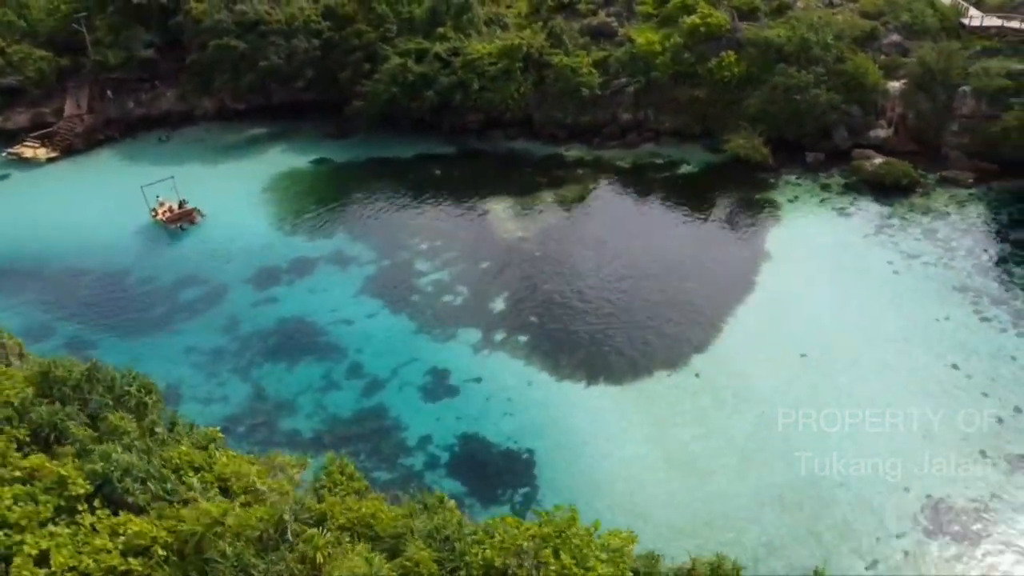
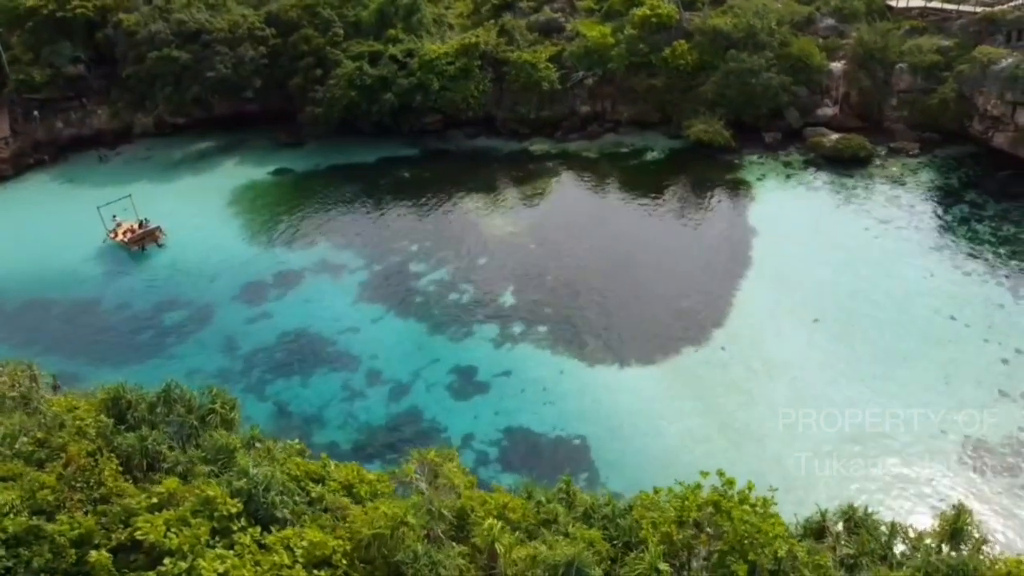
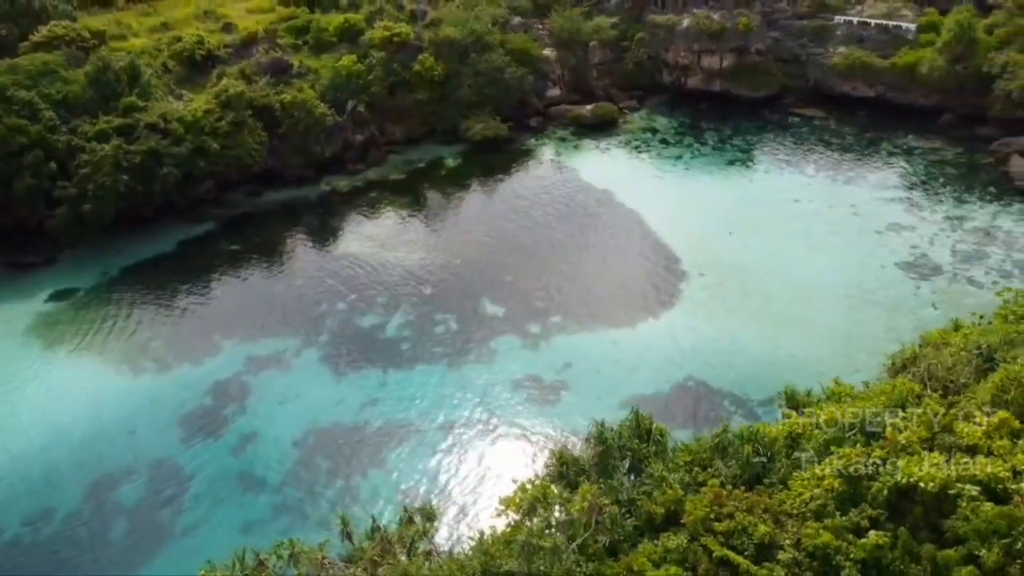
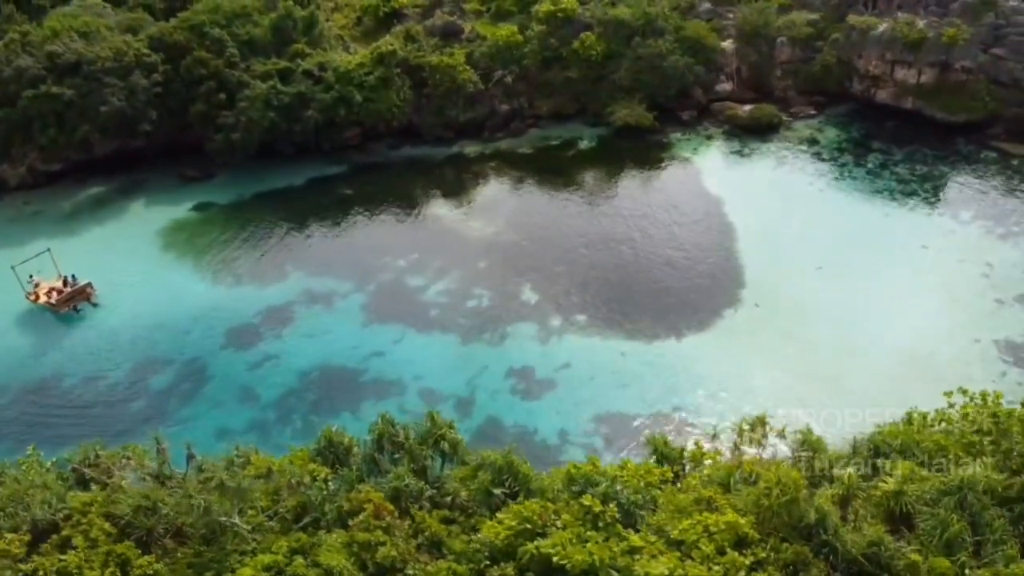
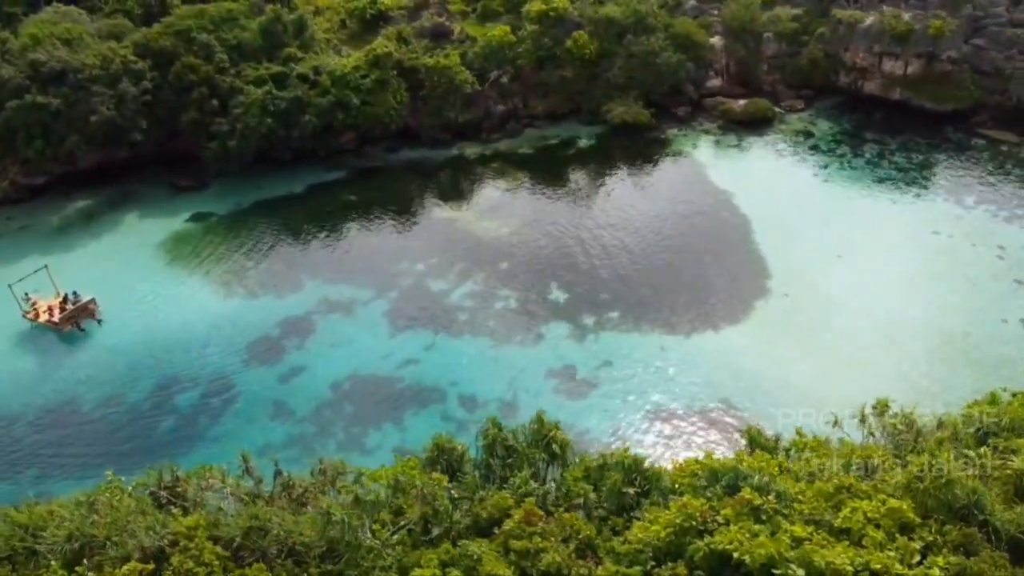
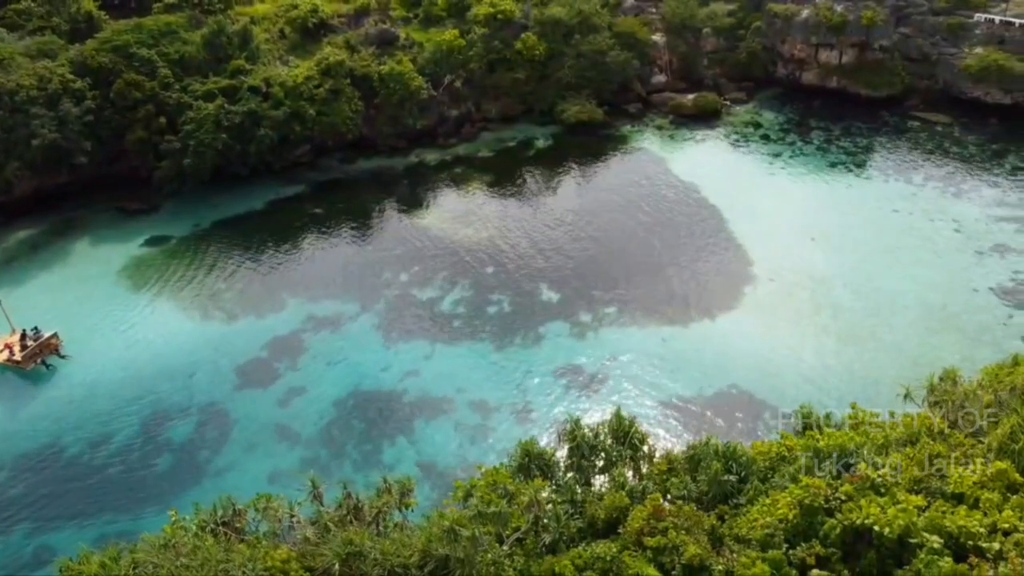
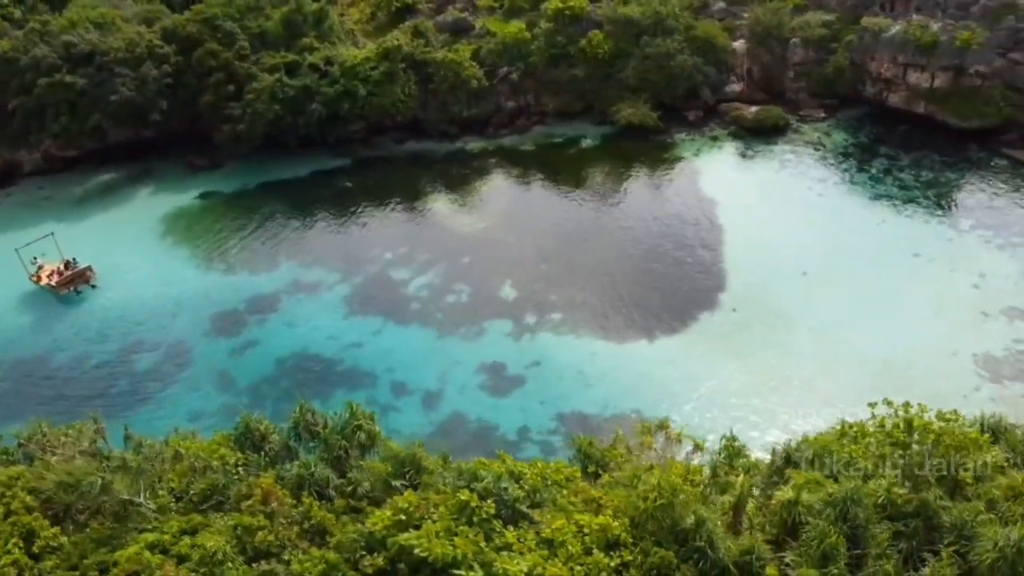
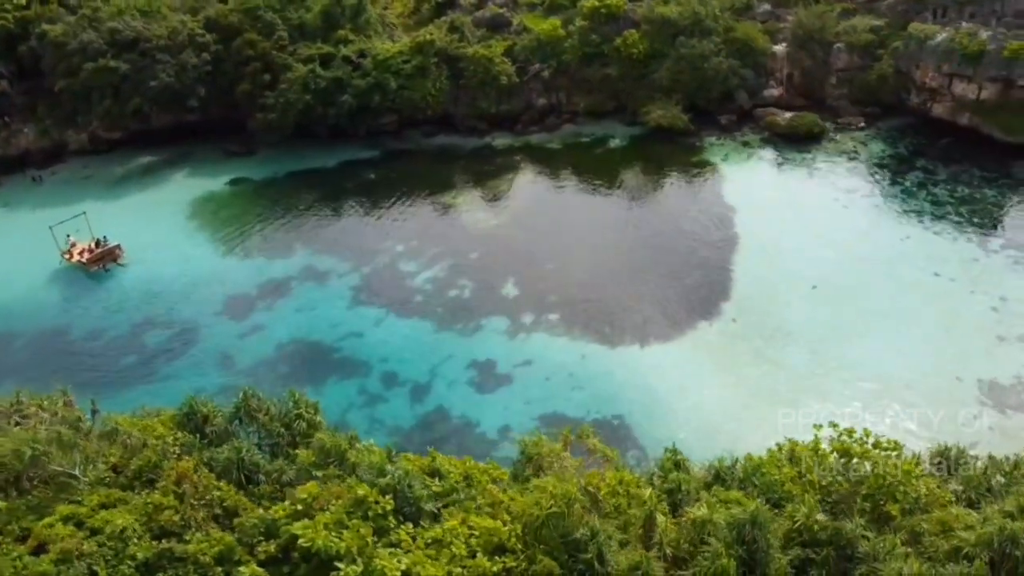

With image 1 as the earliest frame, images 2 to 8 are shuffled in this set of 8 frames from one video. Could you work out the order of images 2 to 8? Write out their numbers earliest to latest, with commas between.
2, 8, 7, 4, 5, 6, 3
